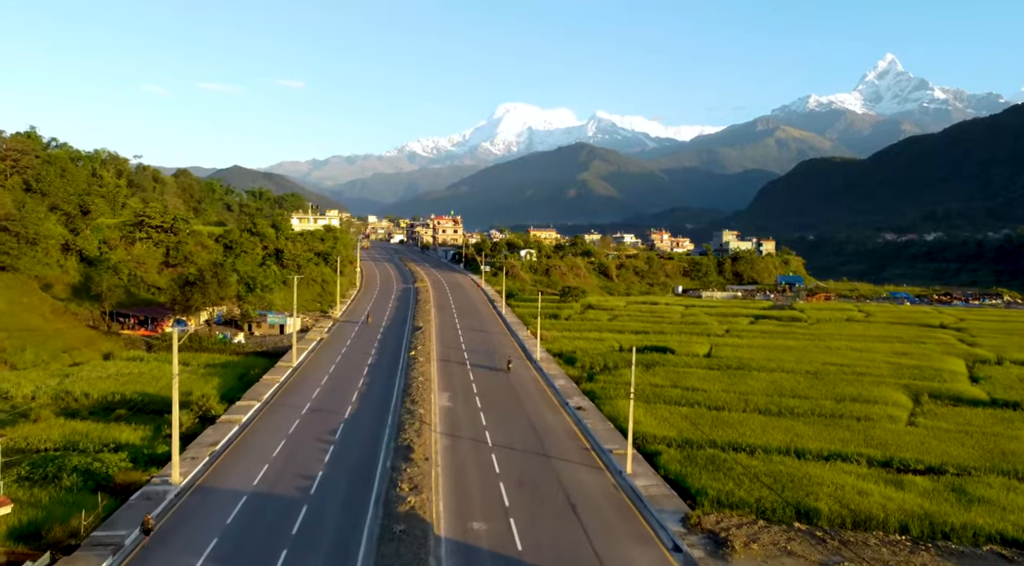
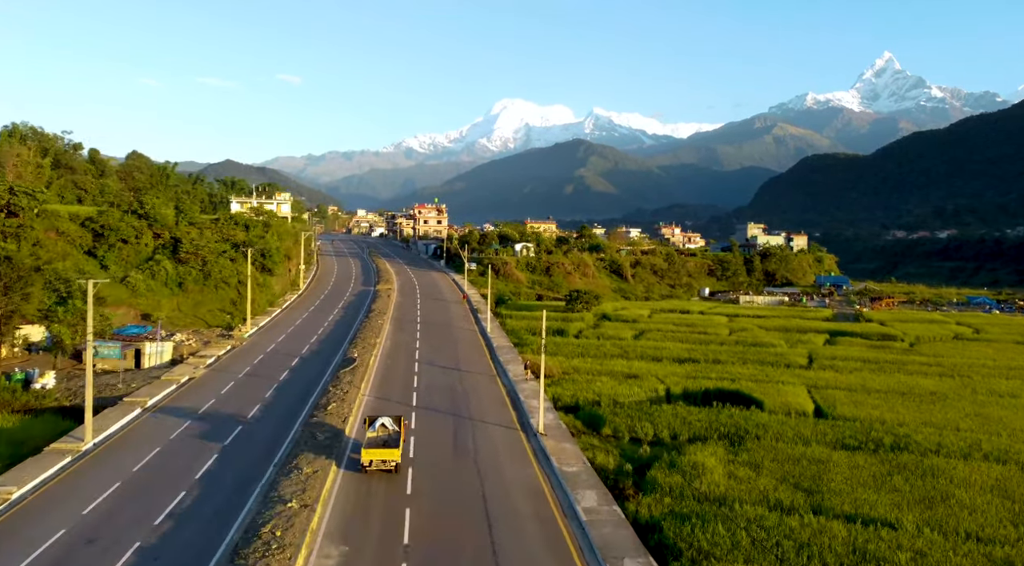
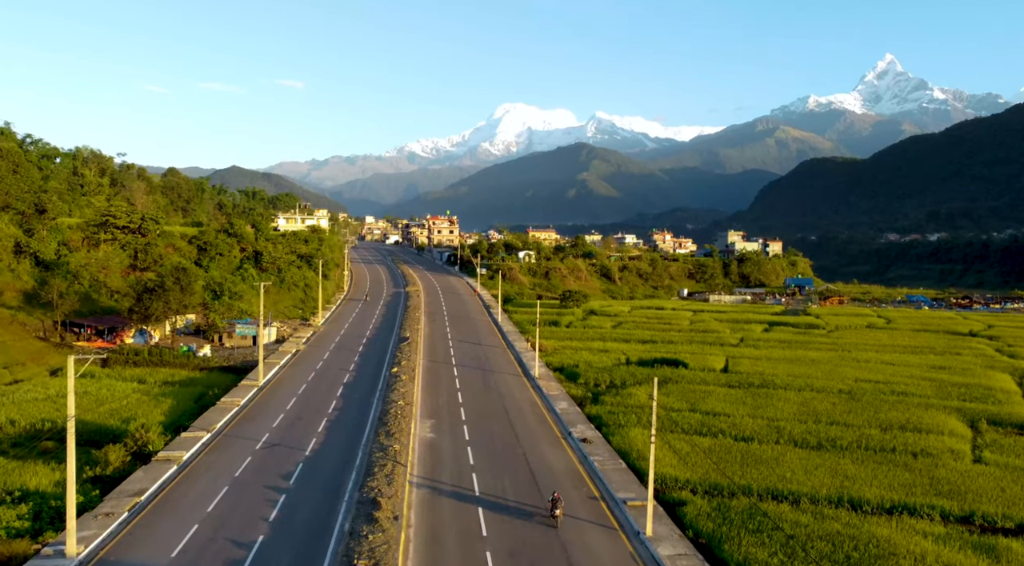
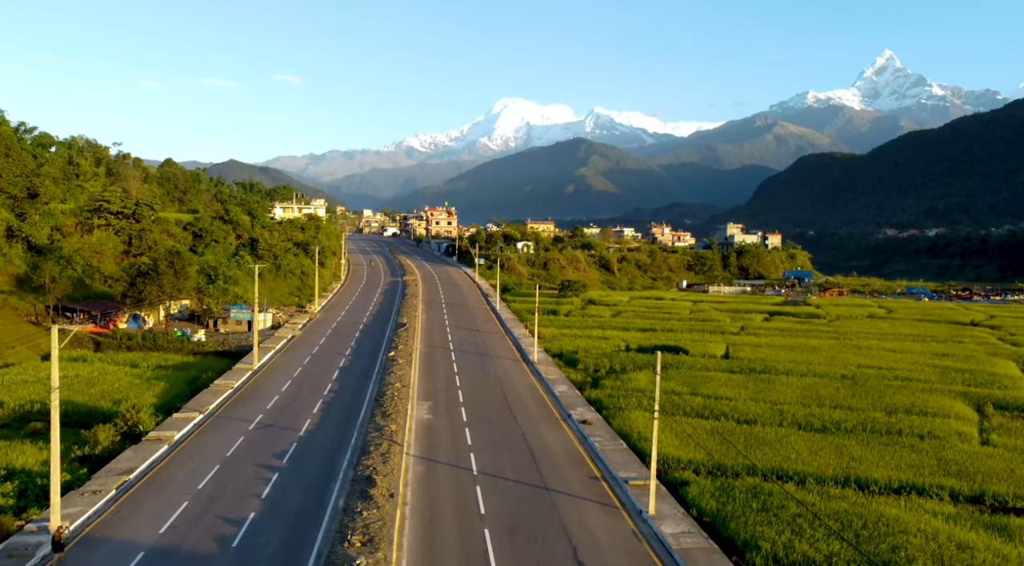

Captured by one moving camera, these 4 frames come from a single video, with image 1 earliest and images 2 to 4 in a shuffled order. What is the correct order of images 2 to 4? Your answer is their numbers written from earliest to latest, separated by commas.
3, 4, 2
